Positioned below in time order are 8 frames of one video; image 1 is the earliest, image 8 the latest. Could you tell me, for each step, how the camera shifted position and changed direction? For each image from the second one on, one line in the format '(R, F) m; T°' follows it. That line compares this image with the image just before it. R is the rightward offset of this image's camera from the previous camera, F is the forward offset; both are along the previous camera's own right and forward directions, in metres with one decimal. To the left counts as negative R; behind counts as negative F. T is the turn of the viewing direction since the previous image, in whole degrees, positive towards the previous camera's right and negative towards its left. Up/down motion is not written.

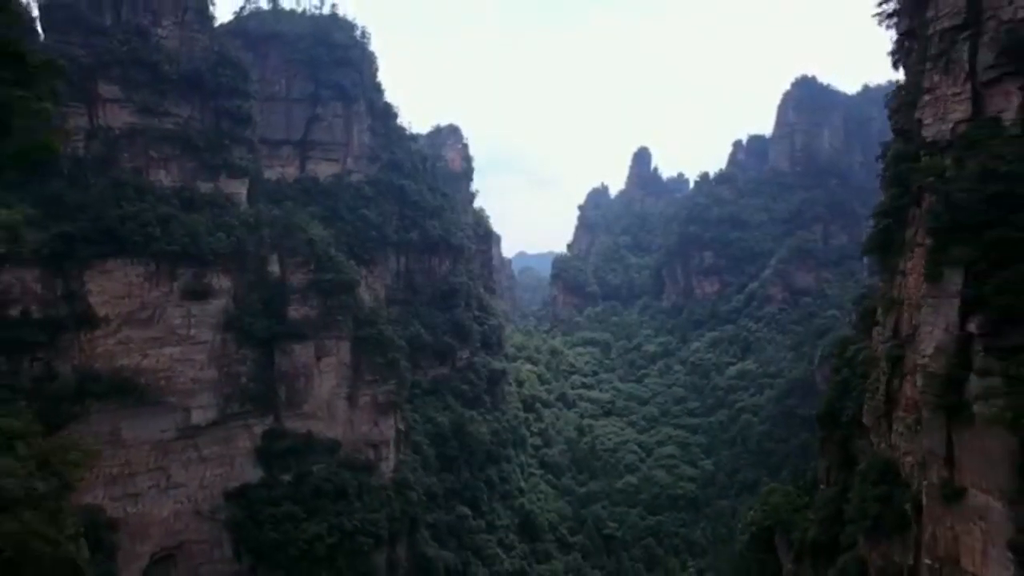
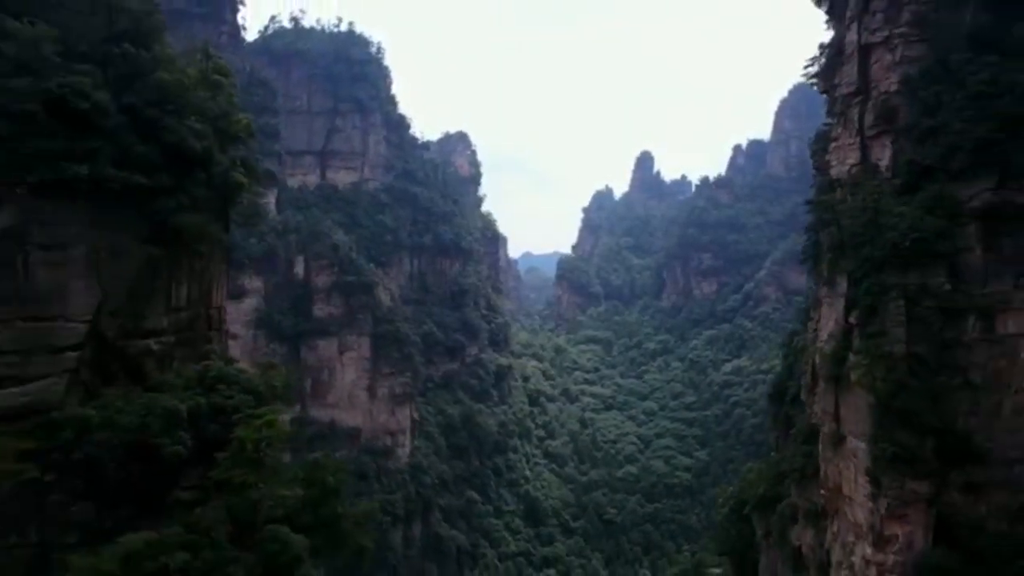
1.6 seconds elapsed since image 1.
(0.0, -2.4) m; 0°
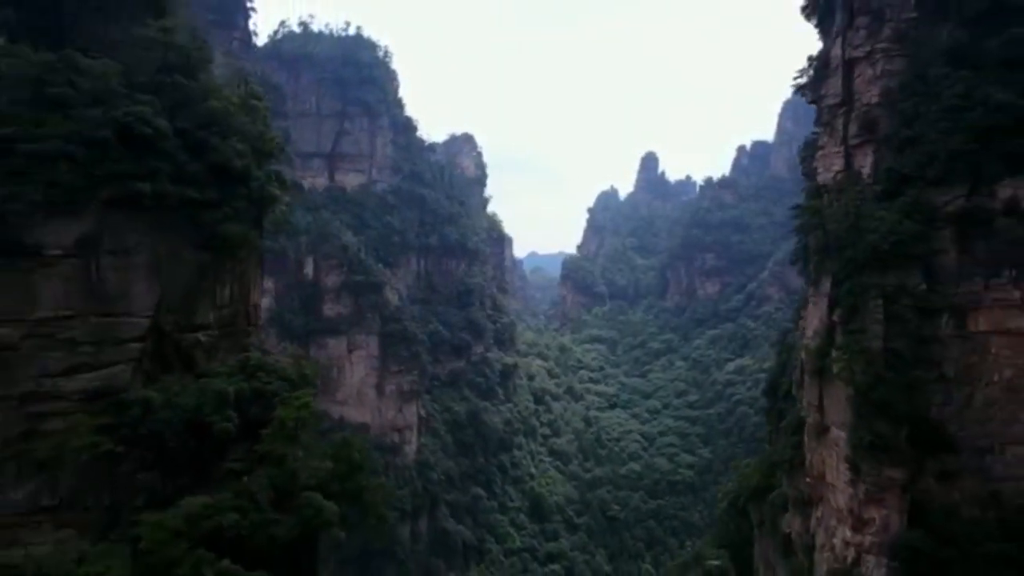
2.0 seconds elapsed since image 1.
(0.0, -0.6) m; 0°
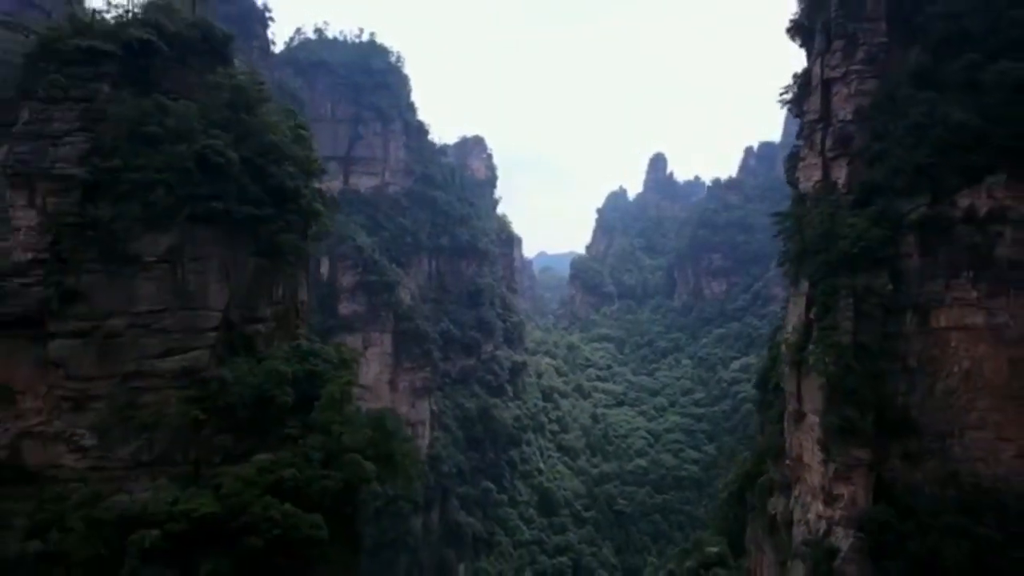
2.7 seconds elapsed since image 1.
(0.0, -1.0) m; -1°
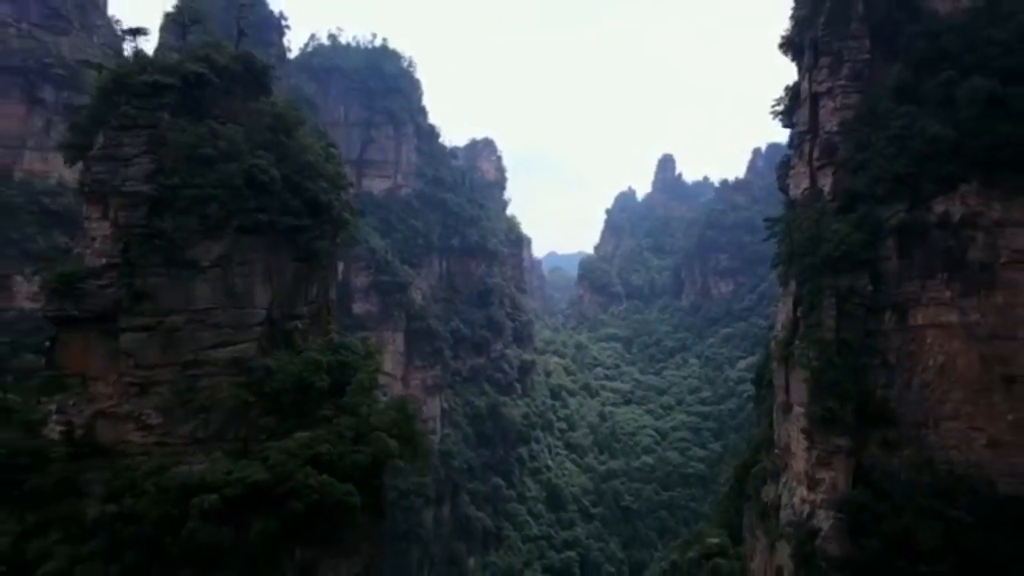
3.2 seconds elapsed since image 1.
(0.0, -0.8) m; -1°
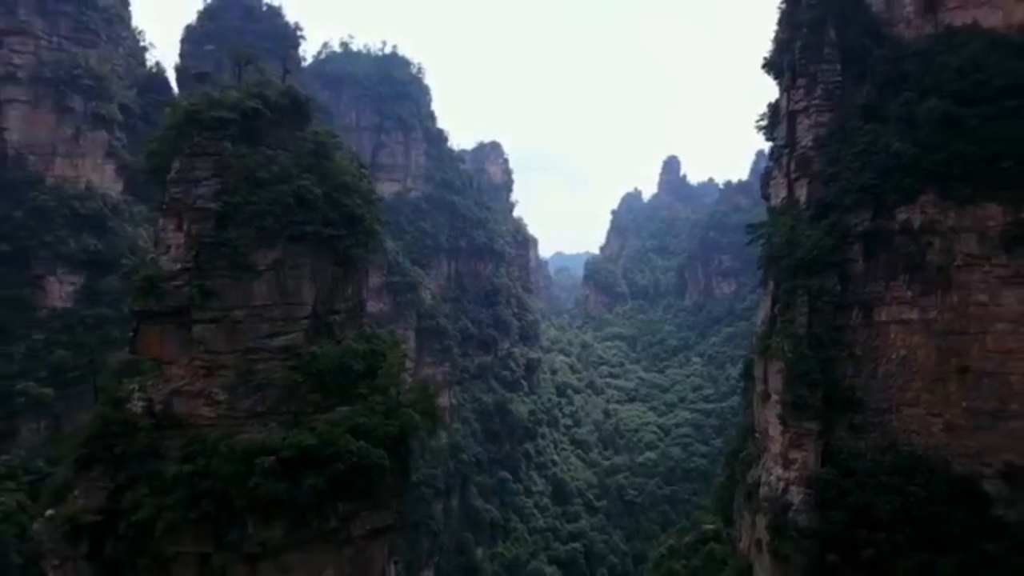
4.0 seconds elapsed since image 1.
(0.0, -1.2) m; 0°
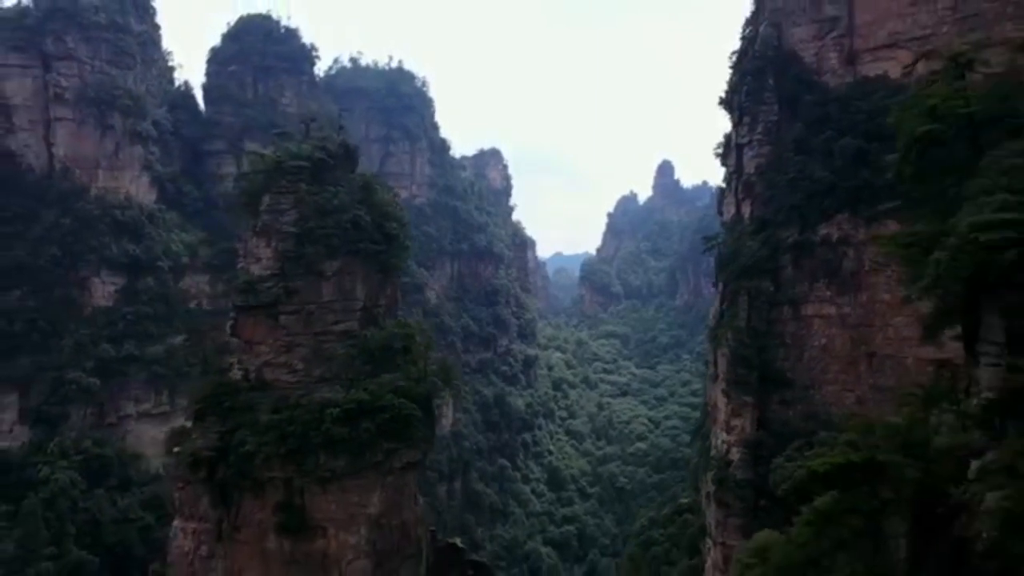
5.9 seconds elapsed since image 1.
(0.0, -2.8) m; 0°
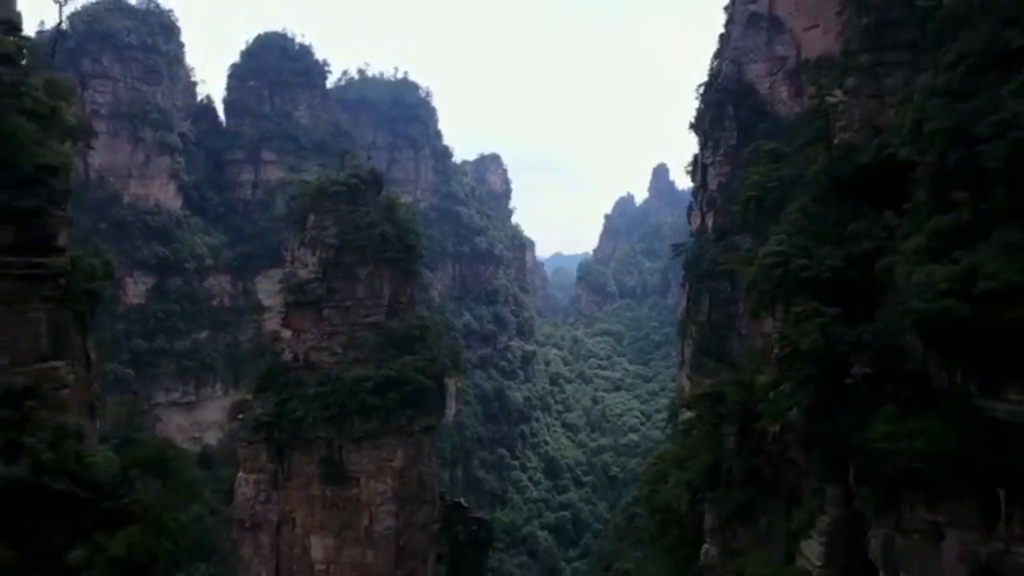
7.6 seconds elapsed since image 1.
(+0.1, -2.6) m; 0°
